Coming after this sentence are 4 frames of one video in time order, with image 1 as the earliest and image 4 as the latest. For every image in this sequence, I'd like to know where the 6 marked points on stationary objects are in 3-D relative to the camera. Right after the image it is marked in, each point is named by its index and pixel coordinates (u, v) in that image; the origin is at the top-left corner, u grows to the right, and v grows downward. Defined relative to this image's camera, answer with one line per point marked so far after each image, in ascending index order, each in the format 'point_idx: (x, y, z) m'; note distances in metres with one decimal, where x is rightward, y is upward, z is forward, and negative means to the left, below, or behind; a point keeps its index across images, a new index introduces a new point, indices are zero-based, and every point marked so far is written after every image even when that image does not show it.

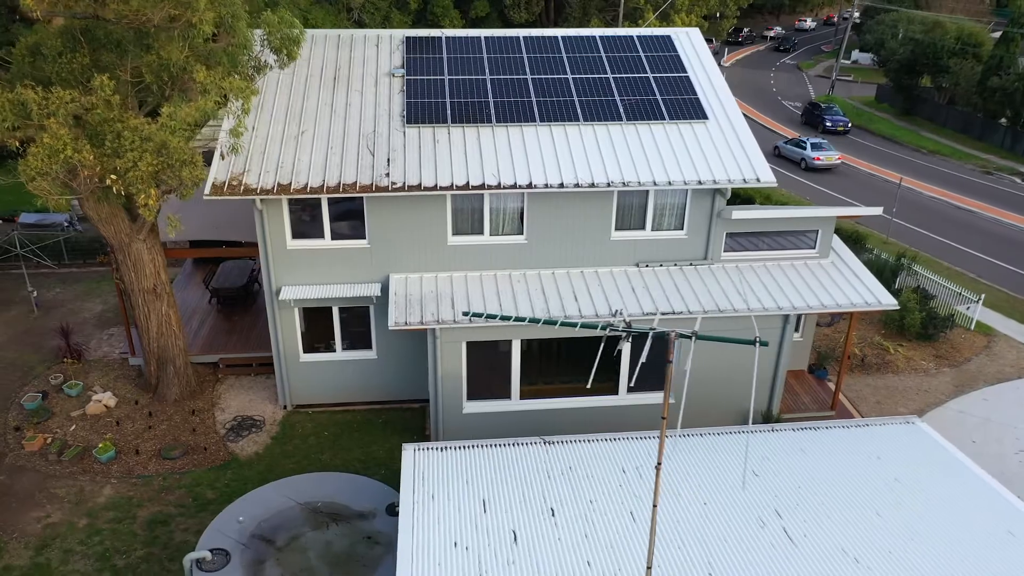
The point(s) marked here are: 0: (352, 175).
0: (-3.2, +2.3, +14.3) m
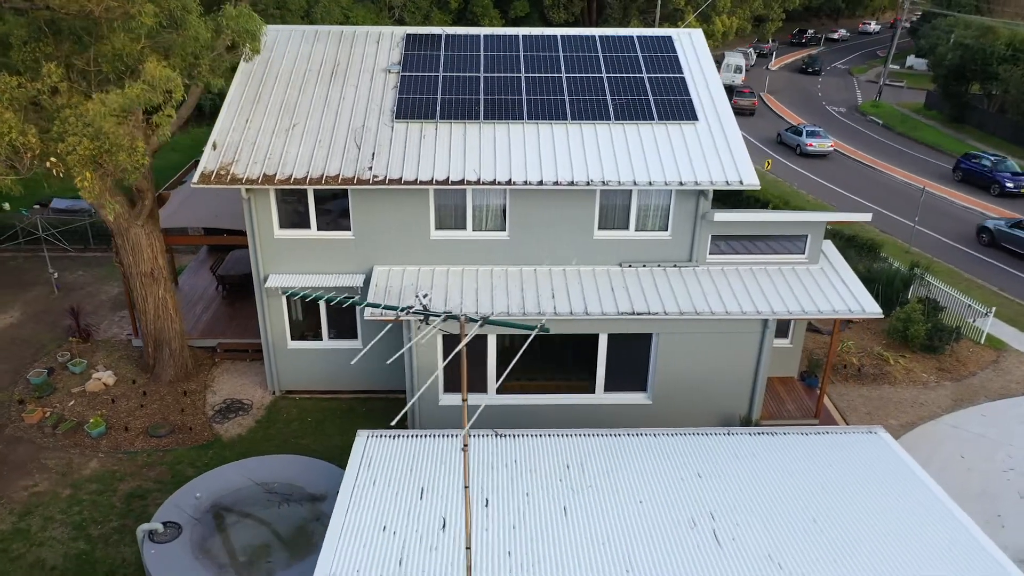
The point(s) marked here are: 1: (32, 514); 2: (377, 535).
0: (-3.6, +2.5, +14.6) m
1: (-8.8, -4.1, +13.0) m
2: (-1.7, -3.1, +8.9) m
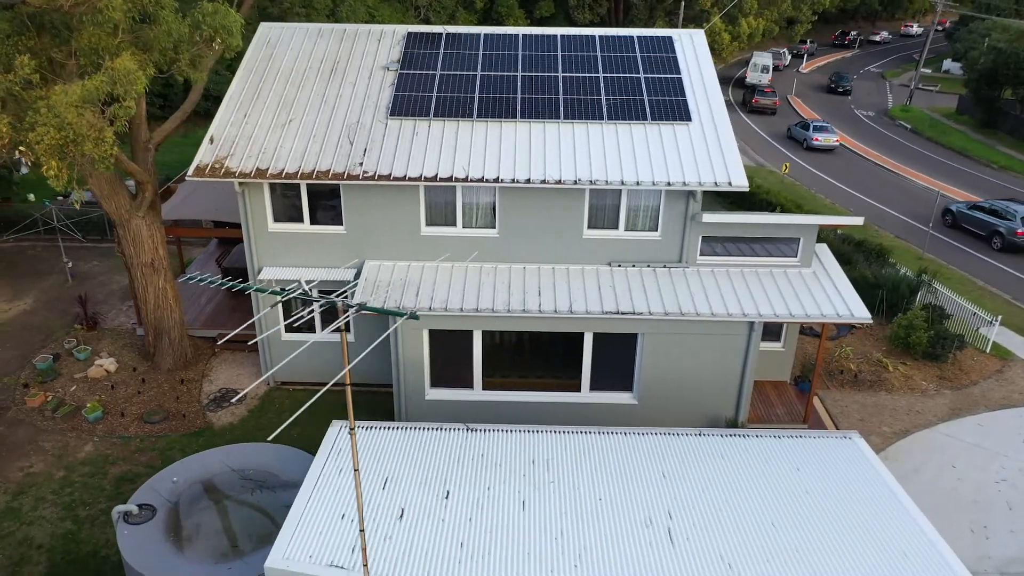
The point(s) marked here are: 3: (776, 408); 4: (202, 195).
0: (-3.8, +2.6, +14.8) m
1: (-9.2, -3.9, +13.4) m
2: (-2.3, -3.0, +9.0) m
3: (+5.9, -2.7, +15.9) m
4: (-8.6, +2.6, +19.7) m
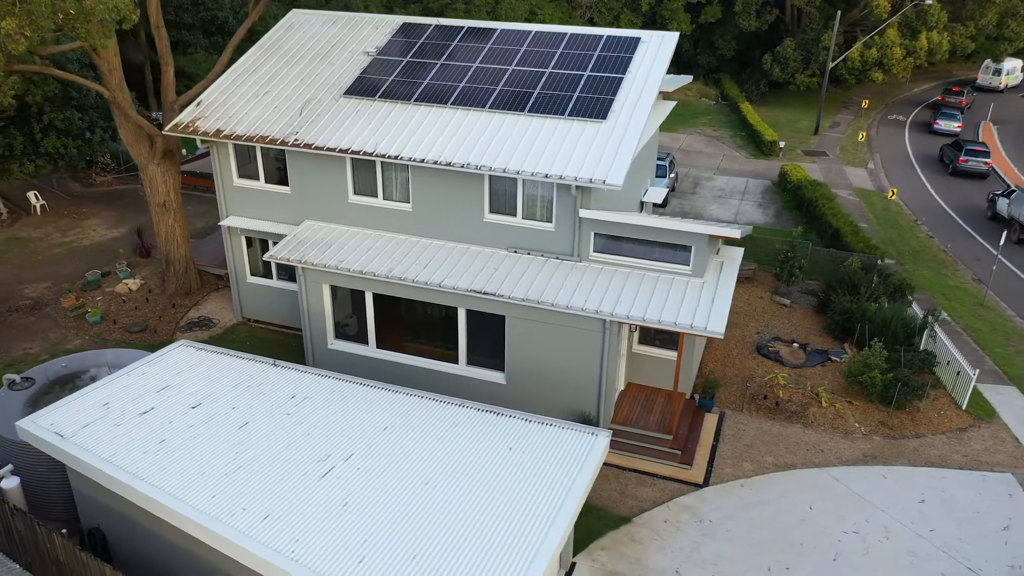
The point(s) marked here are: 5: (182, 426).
0: (-5.7, +3.8, +17.1) m
1: (-12.1, -1.9, +17.2) m
2: (-6.5, -1.9, +11.2) m
3: (+3.1, -2.8, +15.6) m
4: (-9.0, +4.3, +23.0) m
5: (-4.9, -2.1, +10.8) m
